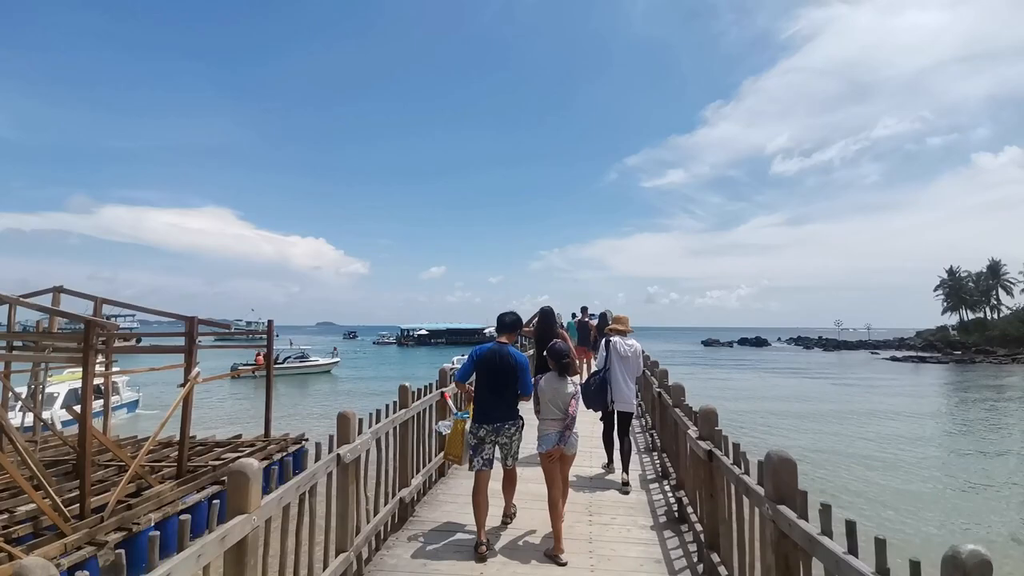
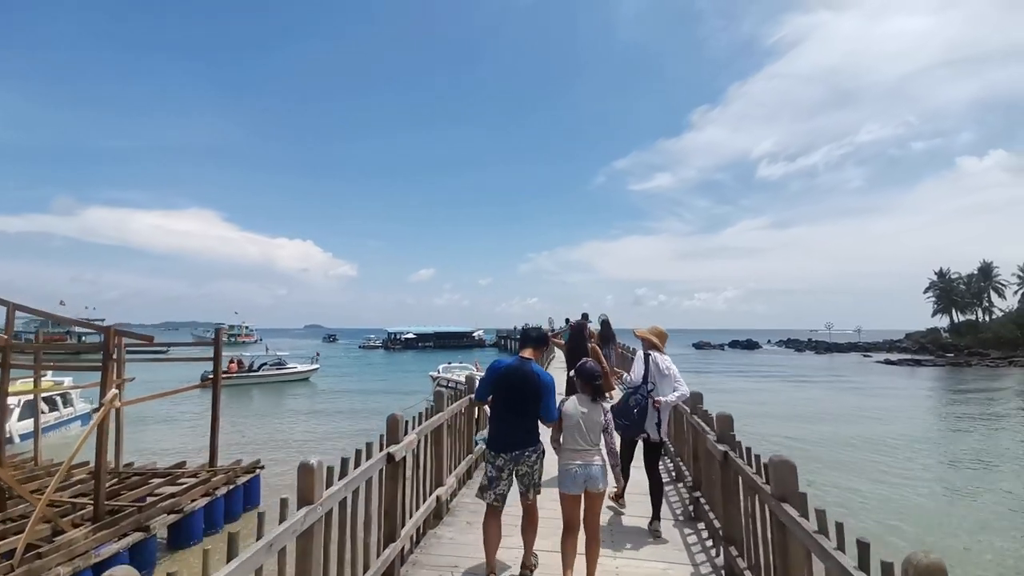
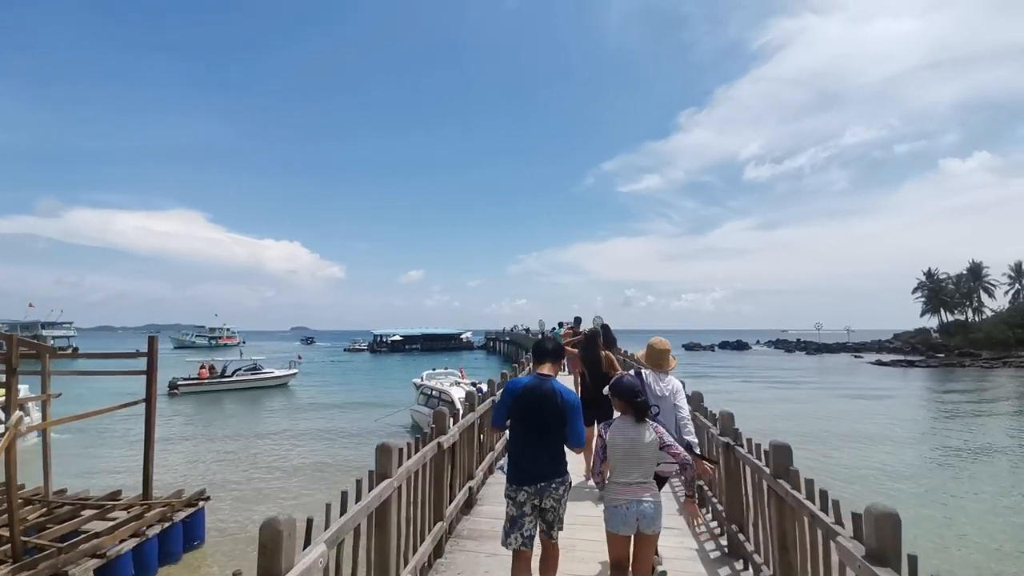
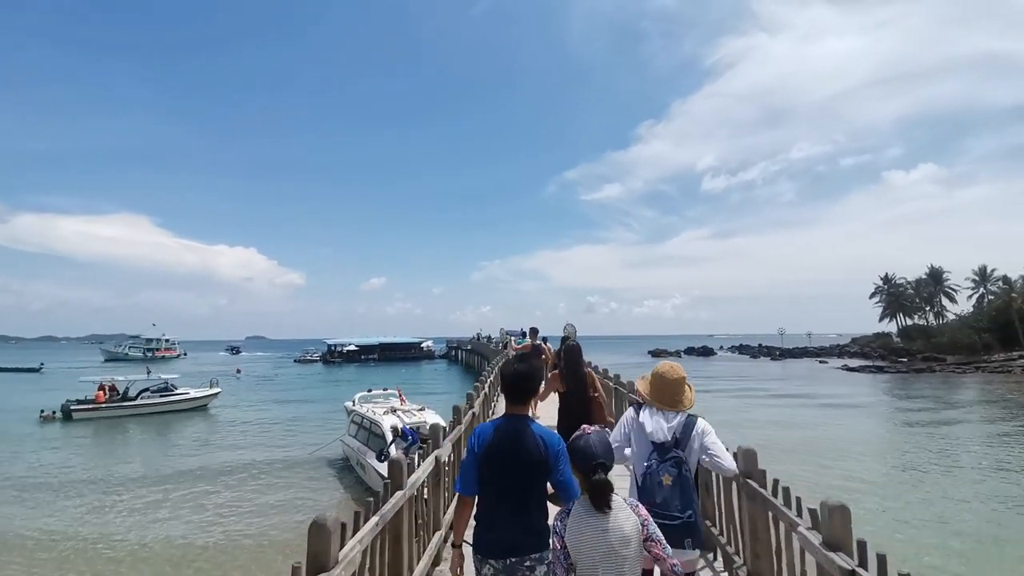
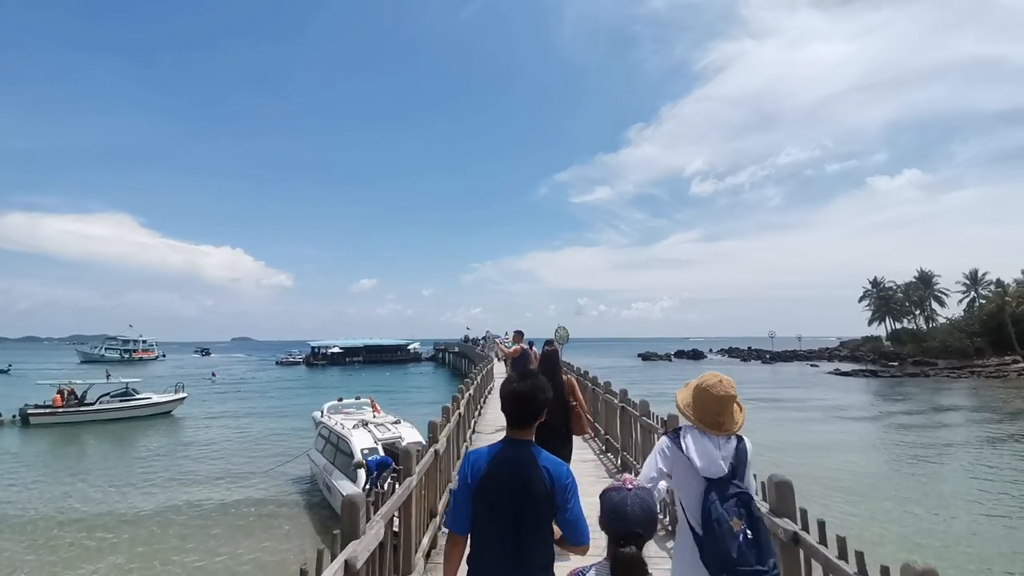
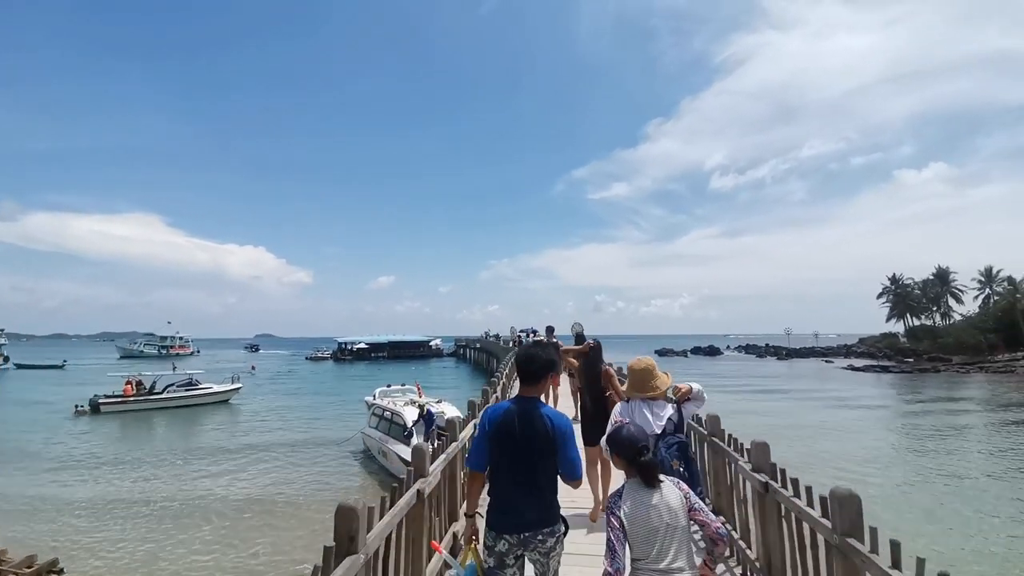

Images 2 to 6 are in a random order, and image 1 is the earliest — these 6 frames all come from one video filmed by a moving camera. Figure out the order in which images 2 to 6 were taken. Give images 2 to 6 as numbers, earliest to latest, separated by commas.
2, 3, 6, 4, 5
